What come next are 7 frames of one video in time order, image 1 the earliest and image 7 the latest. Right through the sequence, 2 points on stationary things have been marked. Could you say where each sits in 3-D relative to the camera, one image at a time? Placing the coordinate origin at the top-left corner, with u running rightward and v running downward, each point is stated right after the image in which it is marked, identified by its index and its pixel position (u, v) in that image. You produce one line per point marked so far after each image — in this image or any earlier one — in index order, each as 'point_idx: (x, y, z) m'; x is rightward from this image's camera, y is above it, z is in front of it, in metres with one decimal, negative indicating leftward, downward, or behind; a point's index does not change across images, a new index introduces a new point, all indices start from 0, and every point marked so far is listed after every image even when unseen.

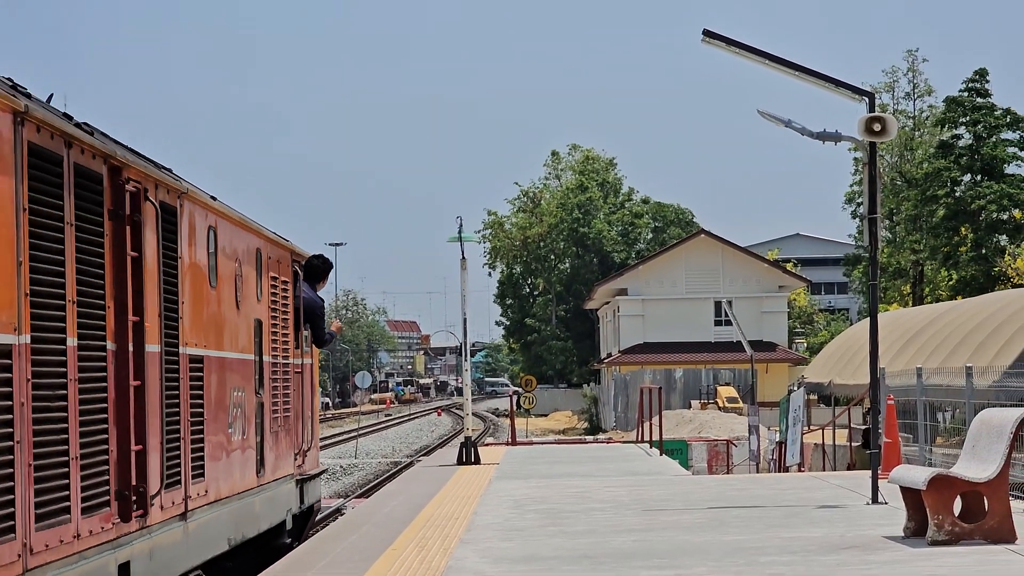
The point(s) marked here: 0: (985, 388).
0: (+2.8, -0.6, +12.6) m
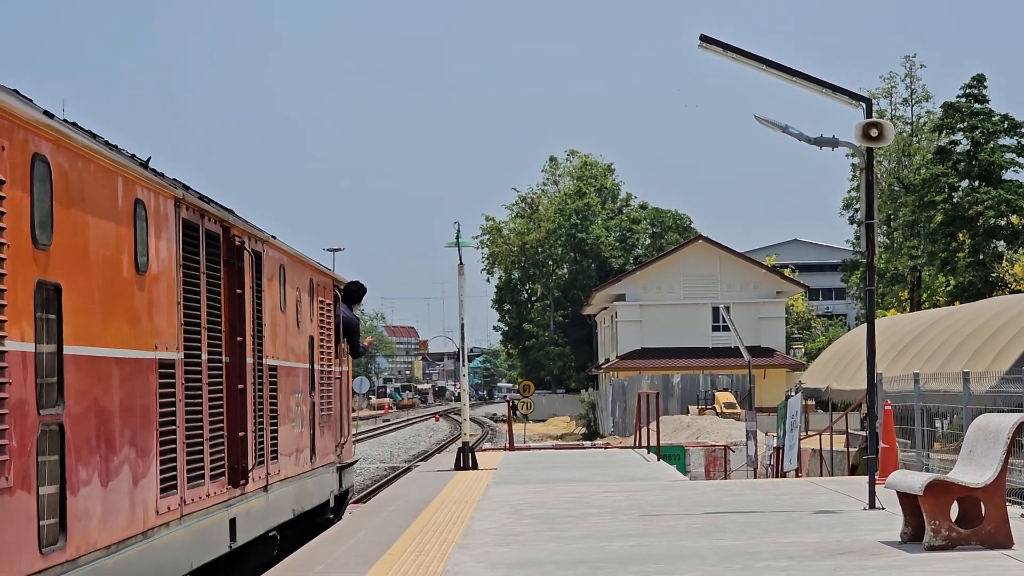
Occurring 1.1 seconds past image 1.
0: (+2.8, -0.6, +12.6) m
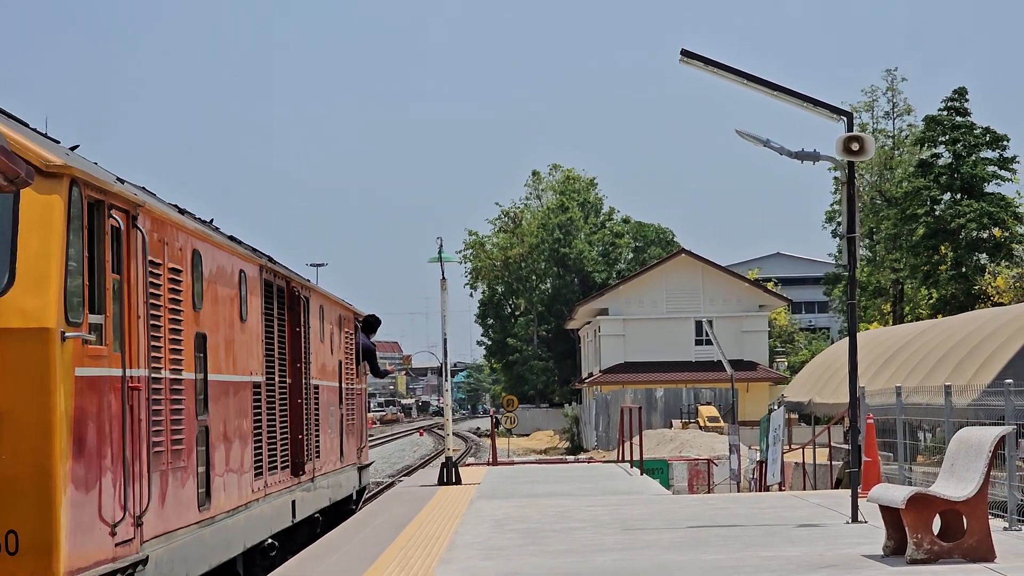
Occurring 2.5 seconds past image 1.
0: (+2.7, -0.7, +12.7) m
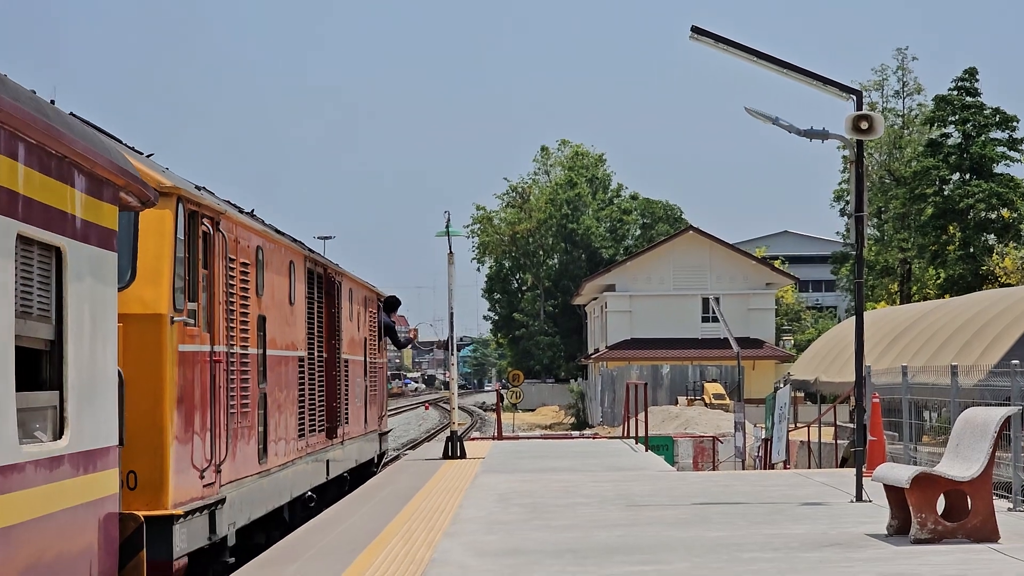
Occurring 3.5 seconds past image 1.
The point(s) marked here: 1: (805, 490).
0: (+2.8, -0.6, +12.7) m
1: (+1.9, -1.3, +13.4) m
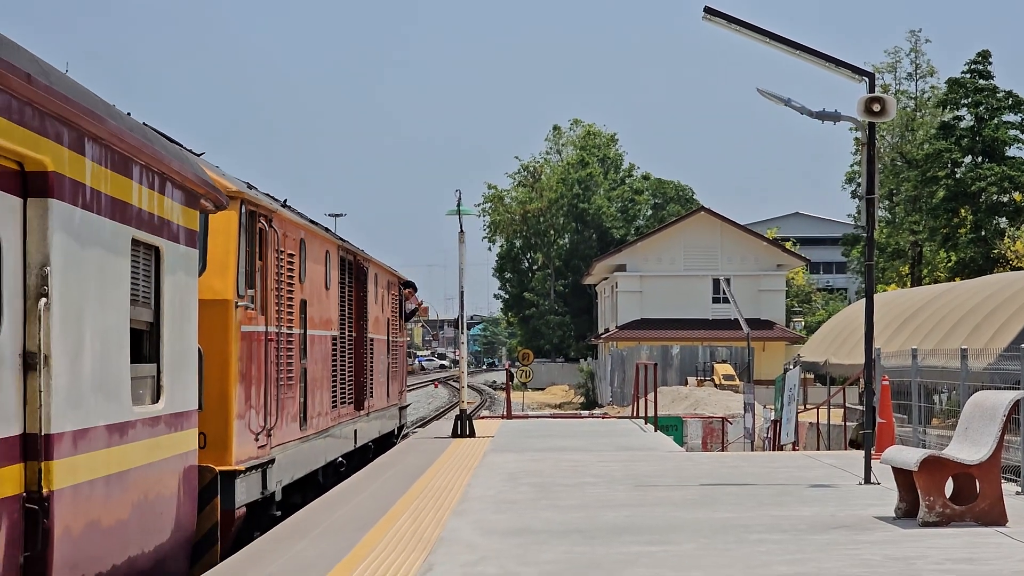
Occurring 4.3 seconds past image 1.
0: (+2.8, -0.5, +12.7) m
1: (+1.9, -1.2, +13.4) m
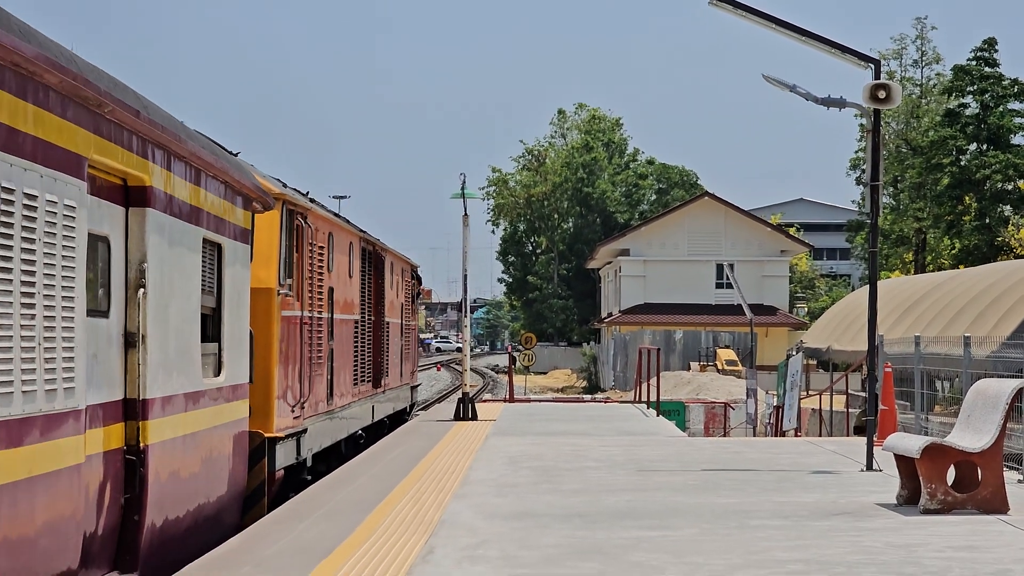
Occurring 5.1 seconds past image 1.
0: (+2.8, -0.4, +12.7) m
1: (+1.9, -1.1, +13.4) m
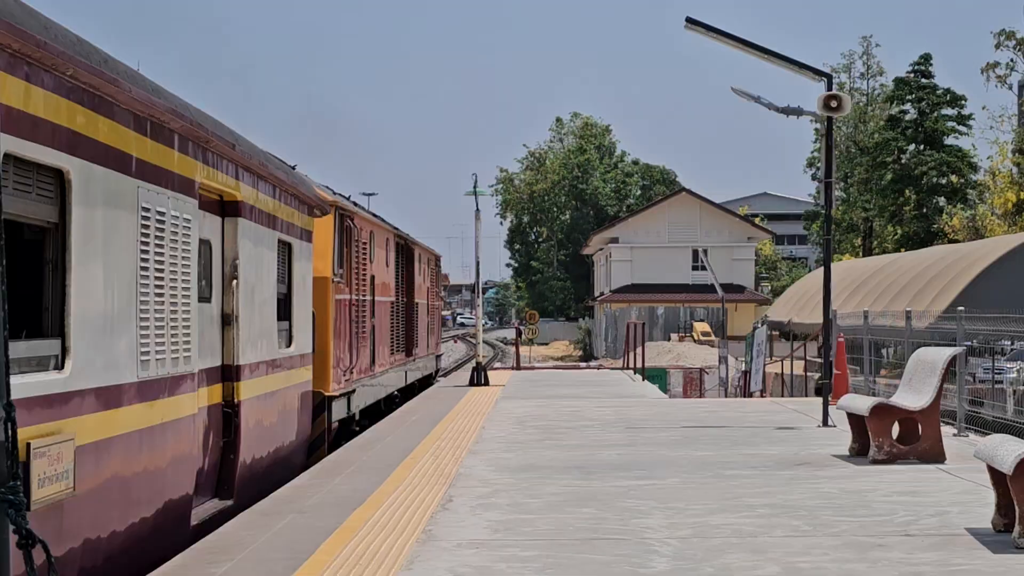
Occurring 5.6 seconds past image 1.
0: (+2.9, -0.3, +14.8) m
1: (+2.0, -0.9, +15.5) m
